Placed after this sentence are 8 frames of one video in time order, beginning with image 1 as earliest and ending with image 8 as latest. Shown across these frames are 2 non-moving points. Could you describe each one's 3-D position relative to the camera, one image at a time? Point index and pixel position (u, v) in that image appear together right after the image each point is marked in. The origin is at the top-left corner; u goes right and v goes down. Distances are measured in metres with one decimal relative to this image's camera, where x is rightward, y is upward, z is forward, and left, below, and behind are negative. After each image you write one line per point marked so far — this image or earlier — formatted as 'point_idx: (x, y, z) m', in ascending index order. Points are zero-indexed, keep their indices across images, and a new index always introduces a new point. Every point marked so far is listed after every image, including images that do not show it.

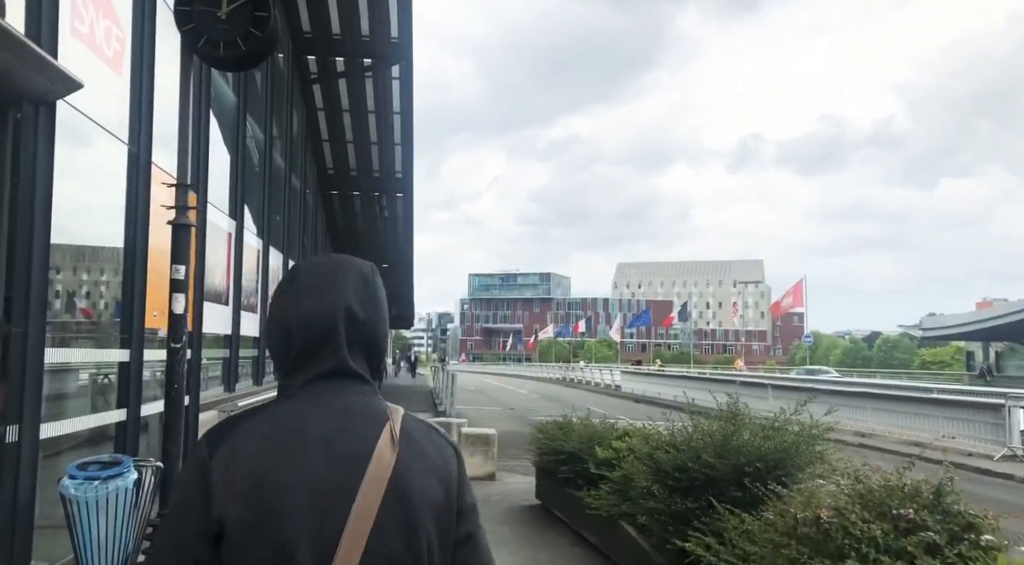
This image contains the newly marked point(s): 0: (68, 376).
0: (-3.5, -0.8, +6.1) m
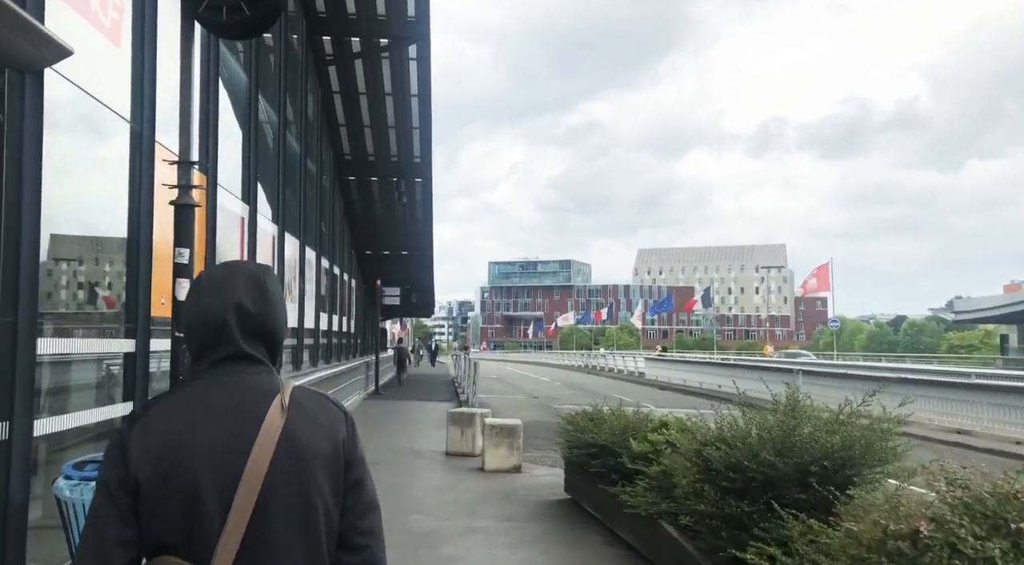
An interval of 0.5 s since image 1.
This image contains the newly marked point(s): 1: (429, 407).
0: (-3.3, -0.6, +5.8) m
1: (-2.1, -3.2, +19.6) m
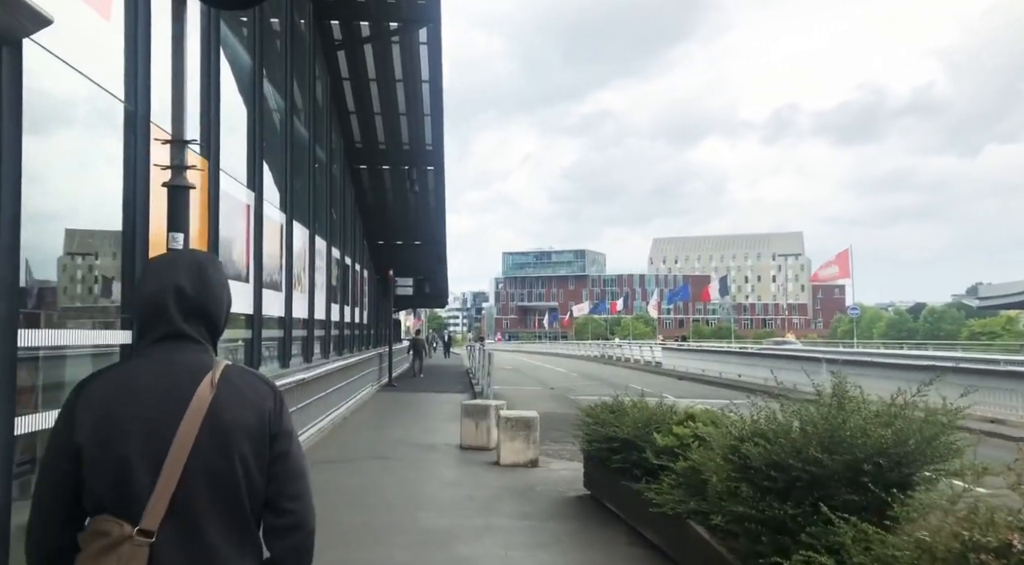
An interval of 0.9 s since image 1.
0: (-3.2, -0.6, +5.4) m
1: (-1.7, -2.9, +19.3) m
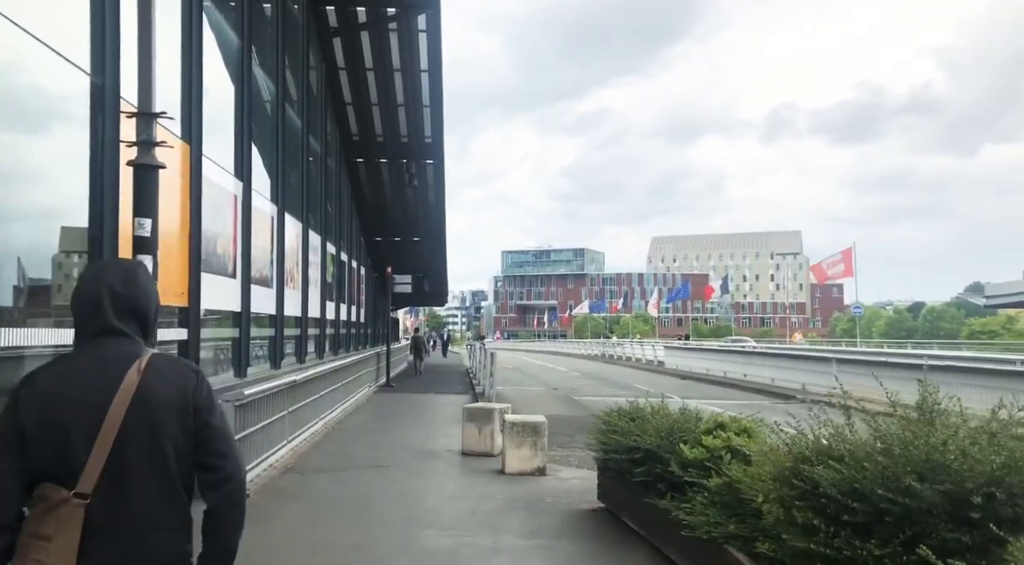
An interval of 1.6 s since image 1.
0: (-3.1, -0.5, +4.8) m
1: (-1.7, -2.8, +18.7) m
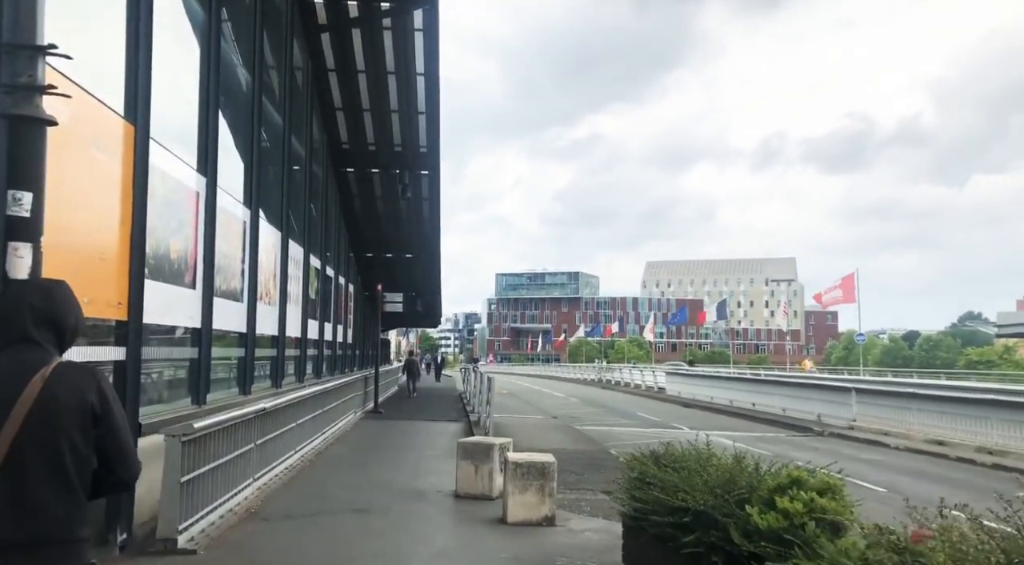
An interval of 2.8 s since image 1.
0: (-3.0, -0.5, +3.4) m
1: (-1.7, -3.3, +17.2) m
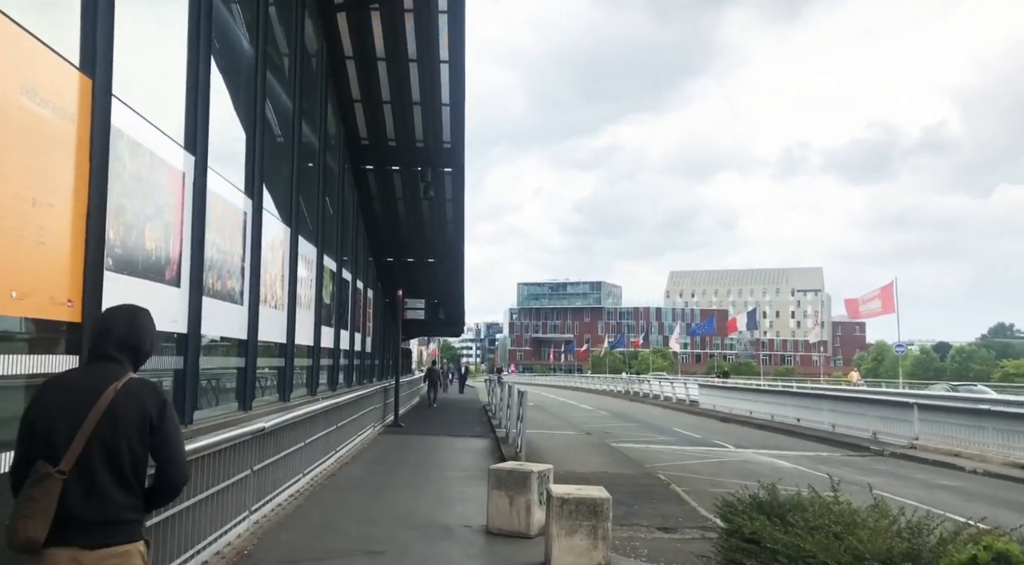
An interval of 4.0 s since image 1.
0: (-2.8, -0.4, +2.1) m
1: (-1.1, -3.3, +15.8) m
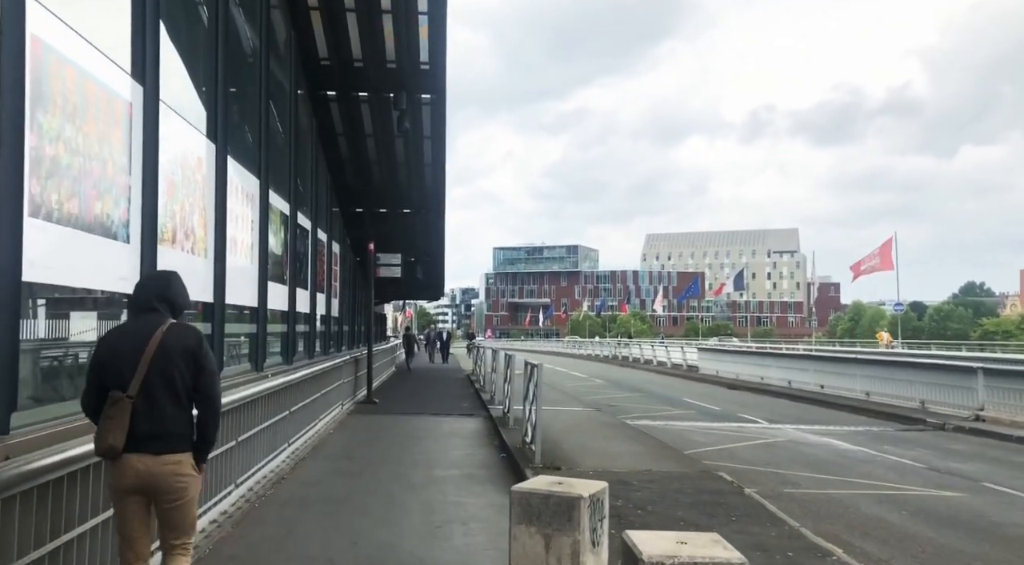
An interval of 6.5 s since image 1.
0: (-2.4, -0.1, -1.0) m
1: (-1.1, -2.4, +12.9) m
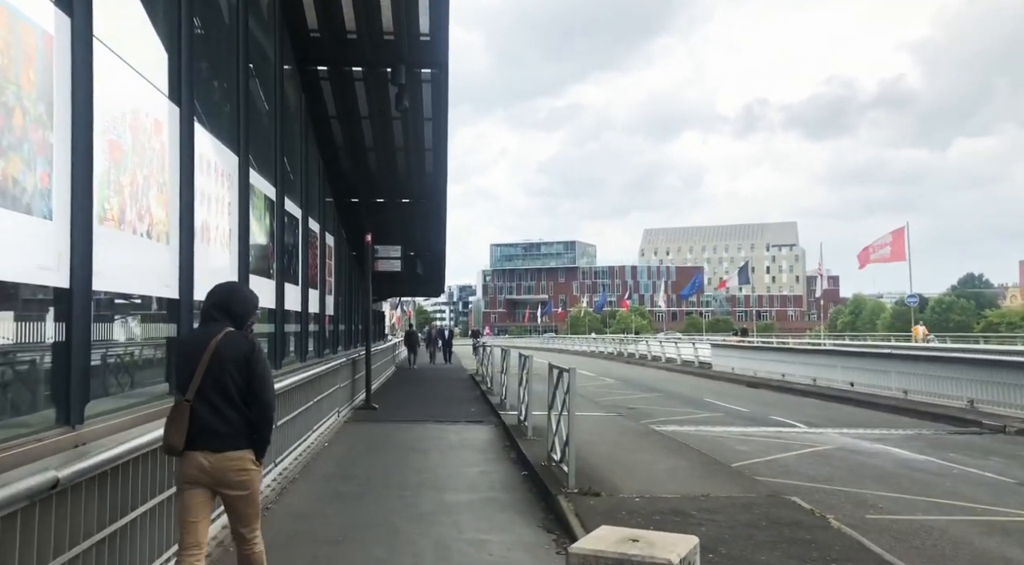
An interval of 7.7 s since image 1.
0: (-2.1, -0.1, -2.4) m
1: (-0.8, -2.3, +11.5) m
